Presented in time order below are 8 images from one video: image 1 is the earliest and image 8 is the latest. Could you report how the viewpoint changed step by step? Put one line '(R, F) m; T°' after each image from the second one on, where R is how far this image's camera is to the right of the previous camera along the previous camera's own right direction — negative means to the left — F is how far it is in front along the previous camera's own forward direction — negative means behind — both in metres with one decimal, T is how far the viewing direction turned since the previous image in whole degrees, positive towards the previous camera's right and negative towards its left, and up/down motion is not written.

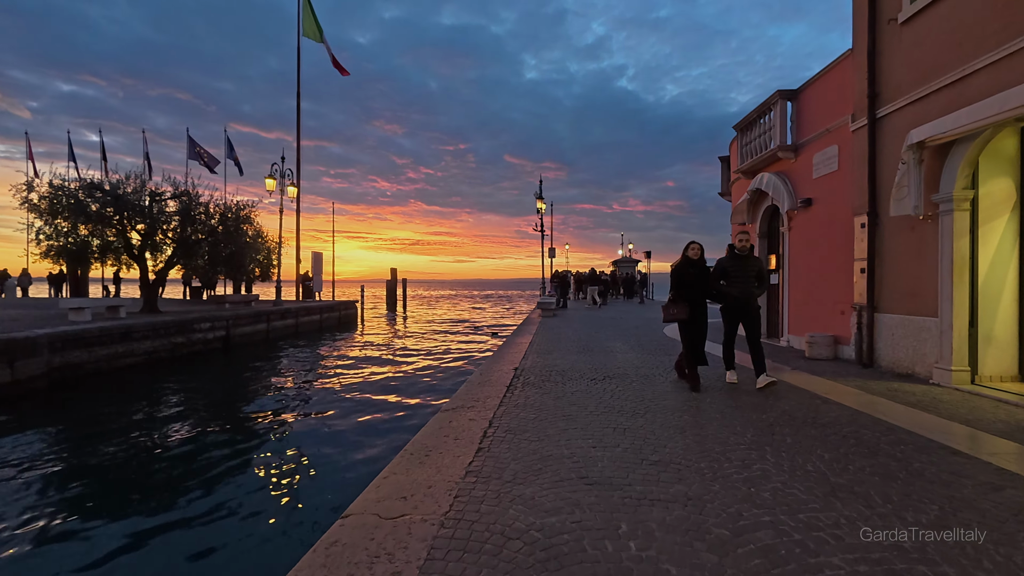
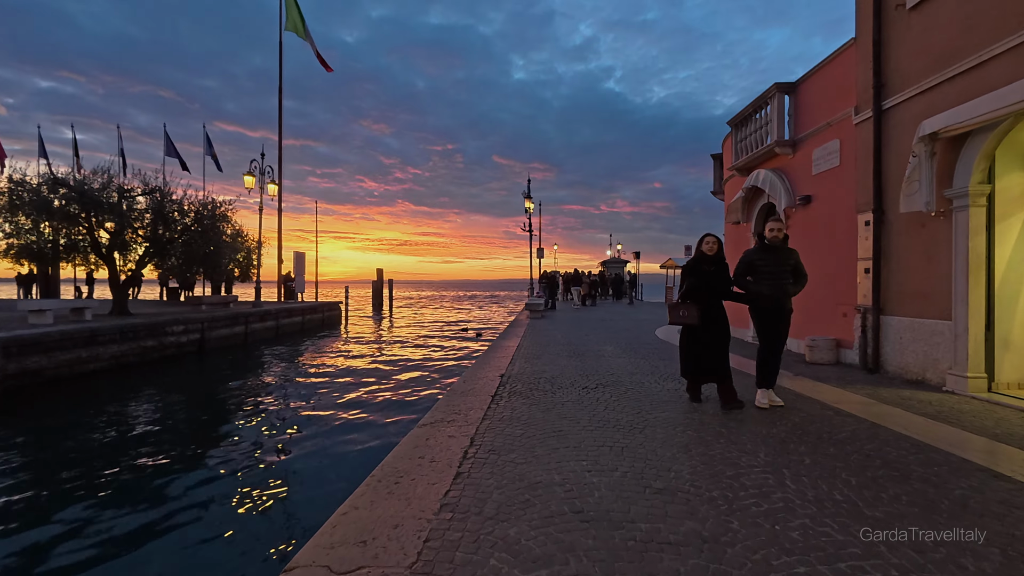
(0.0, +0.5) m; +1°
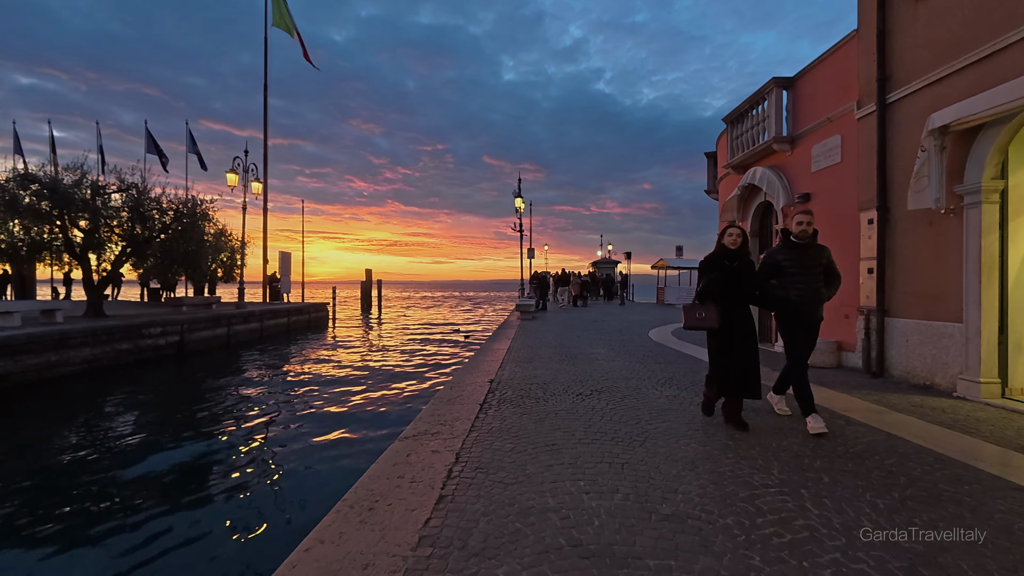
(0.0, +0.4) m; +1°
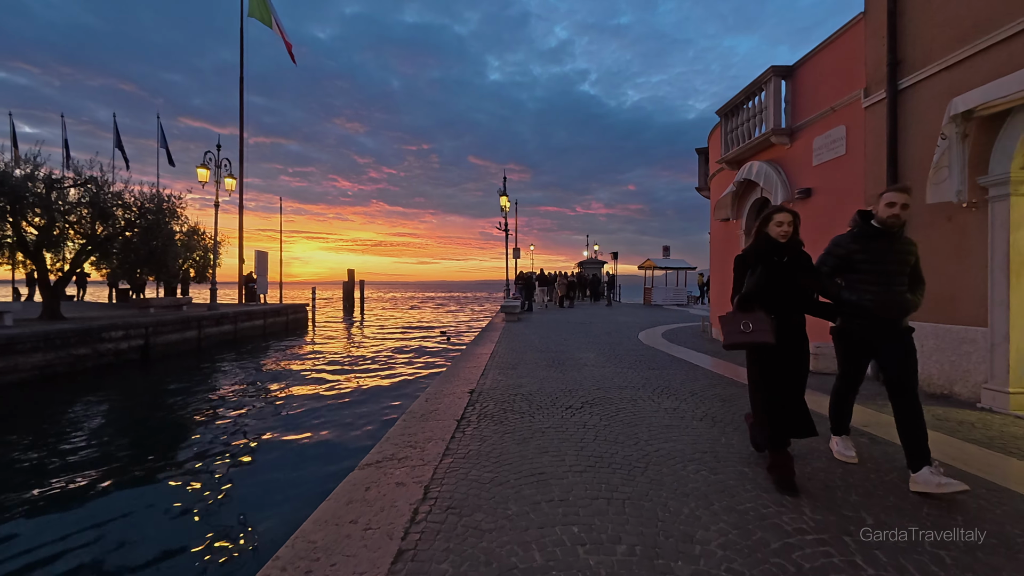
(0.0, +0.7) m; +2°
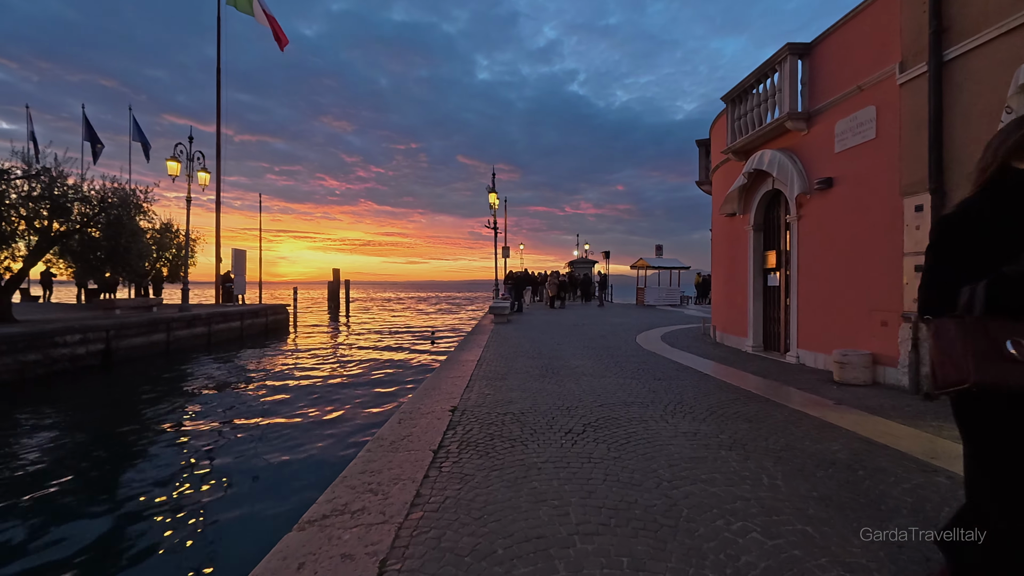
(0.0, +0.9) m; +1°
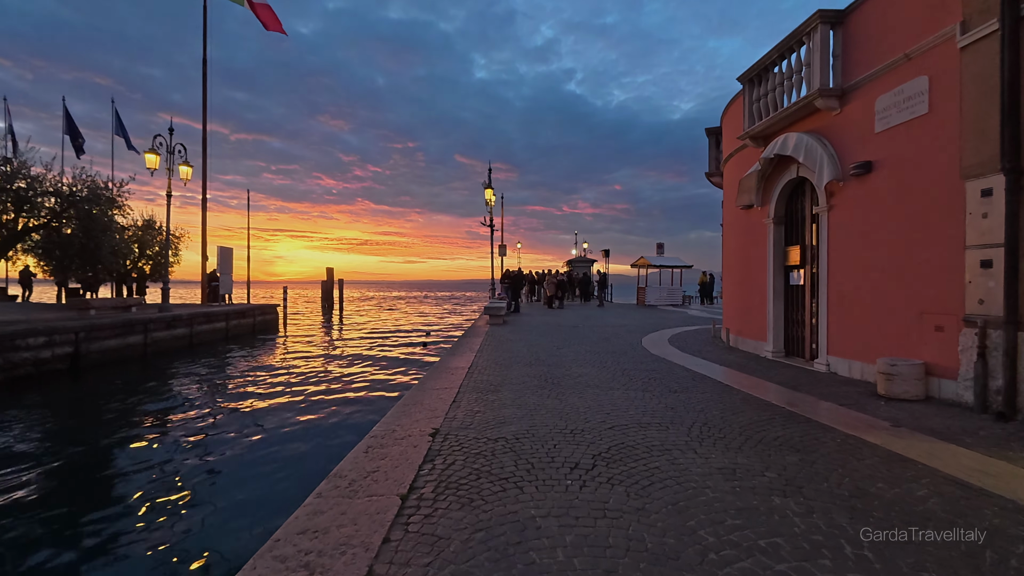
(0.0, +1.0) m; 0°
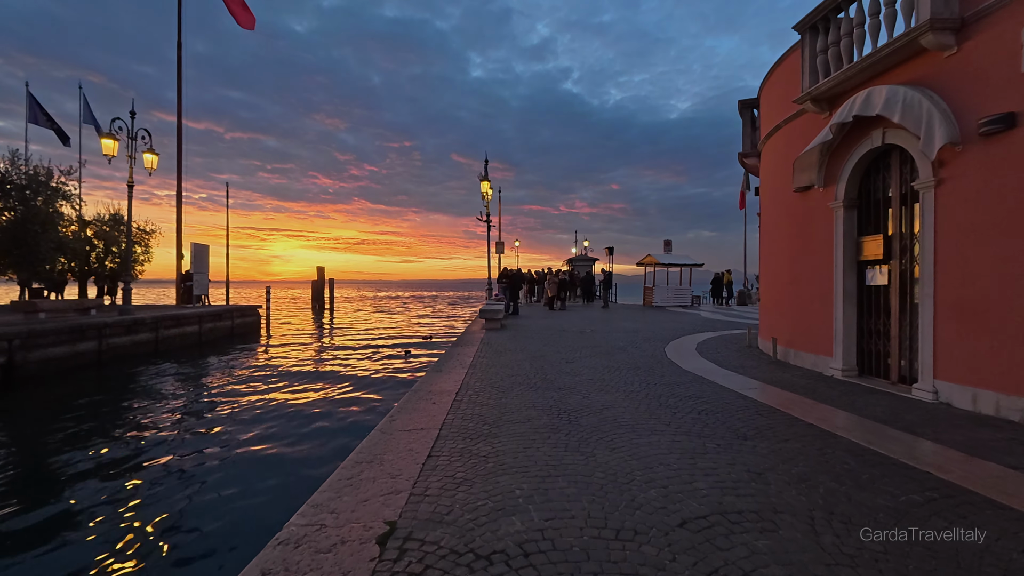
(0.0, +1.9) m; 0°
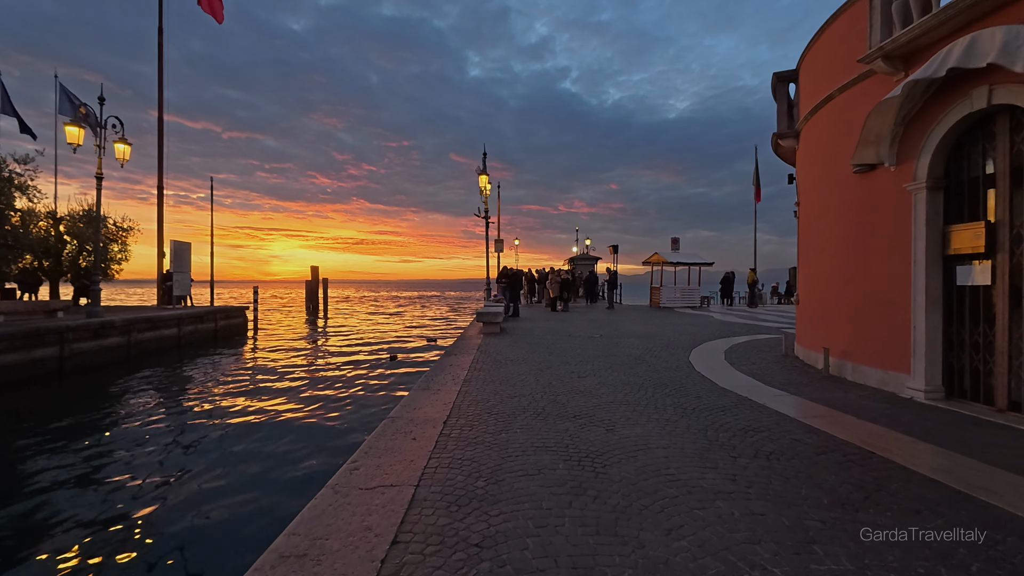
(0.0, +1.4) m; 0°
